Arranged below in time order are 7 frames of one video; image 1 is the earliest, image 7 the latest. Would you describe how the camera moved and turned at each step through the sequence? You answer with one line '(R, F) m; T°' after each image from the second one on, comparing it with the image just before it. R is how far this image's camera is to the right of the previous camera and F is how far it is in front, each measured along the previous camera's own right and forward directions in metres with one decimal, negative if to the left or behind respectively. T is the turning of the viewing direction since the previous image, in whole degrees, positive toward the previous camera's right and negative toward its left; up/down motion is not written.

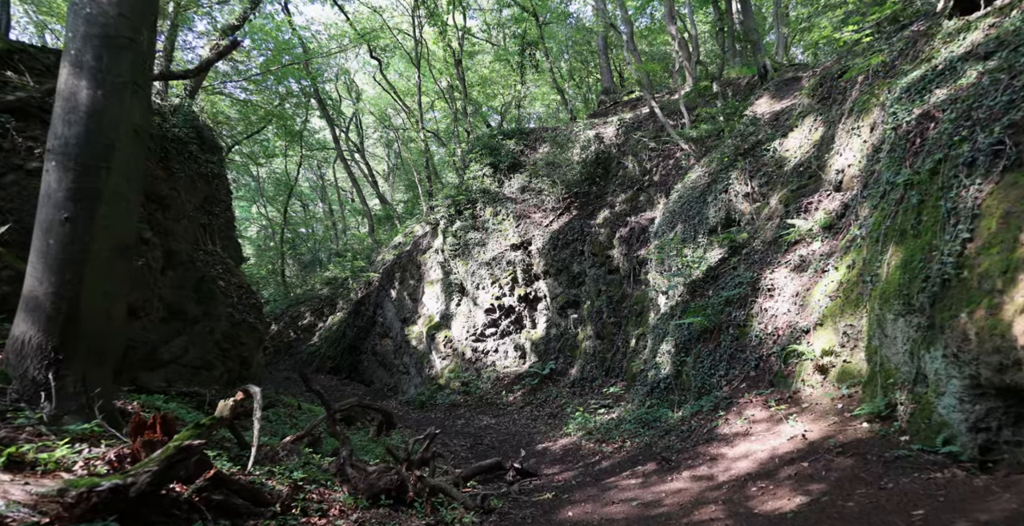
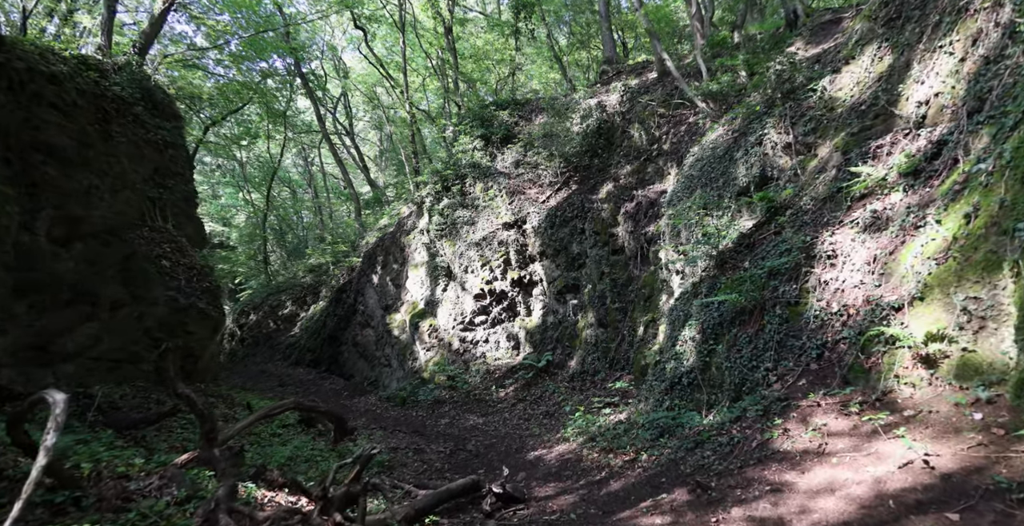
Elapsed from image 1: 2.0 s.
(+0.2, +2.0) m; 0°
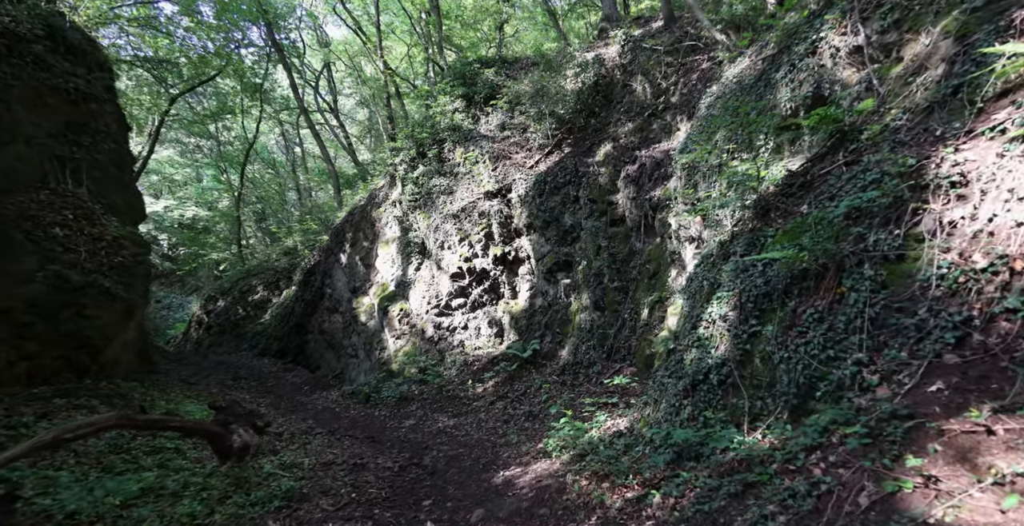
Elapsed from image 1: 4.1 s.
(+0.5, +2.4) m; 0°
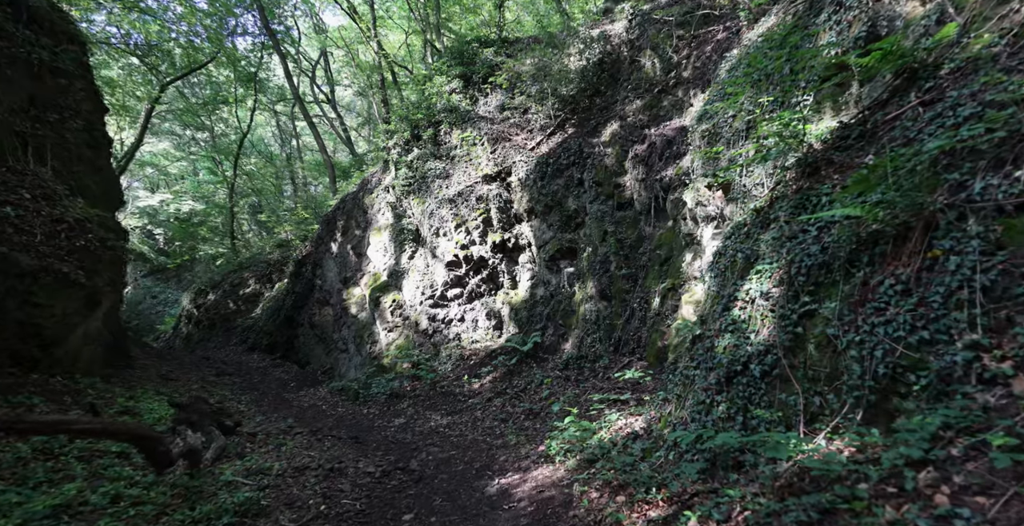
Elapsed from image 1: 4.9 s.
(0.0, +1.0) m; 0°
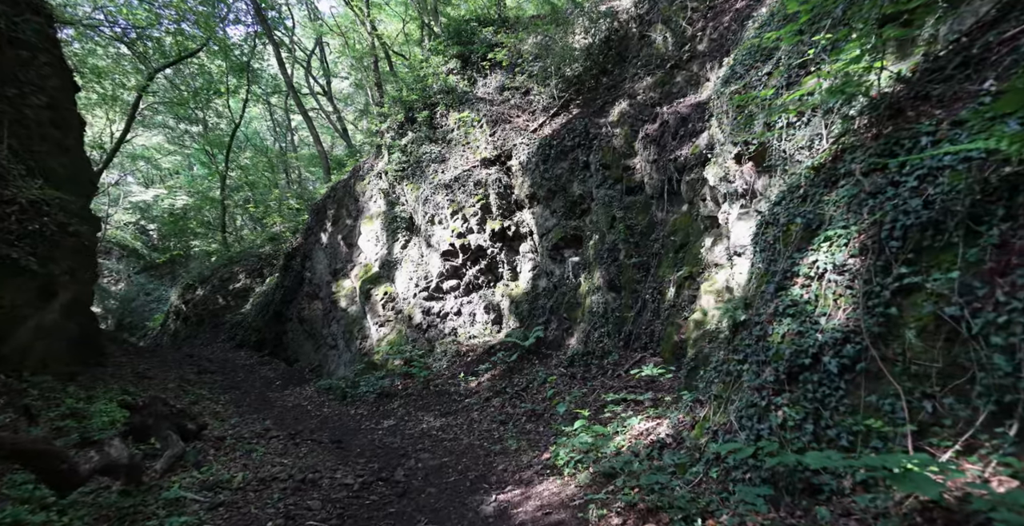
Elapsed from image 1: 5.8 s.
(0.0, +1.0) m; 0°
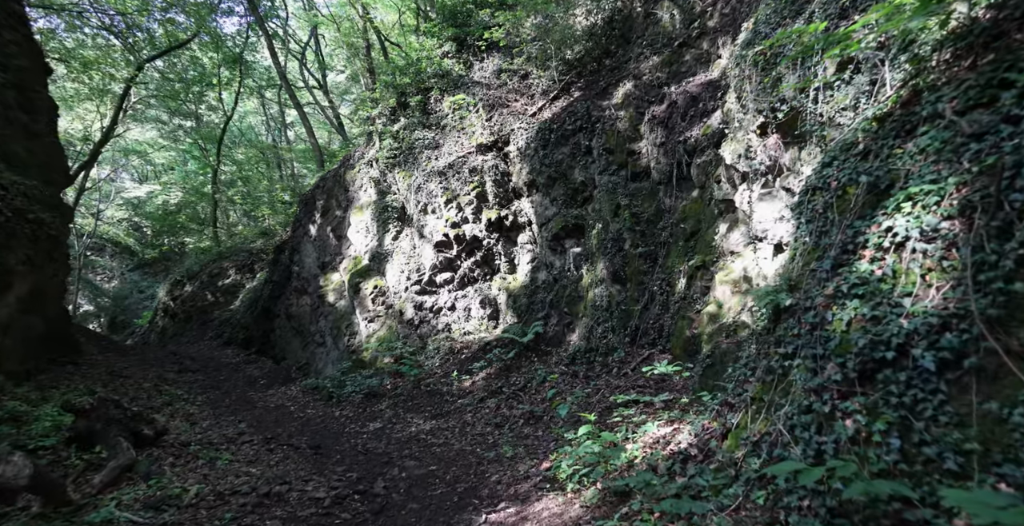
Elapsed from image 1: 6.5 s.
(0.0, +0.8) m; 0°
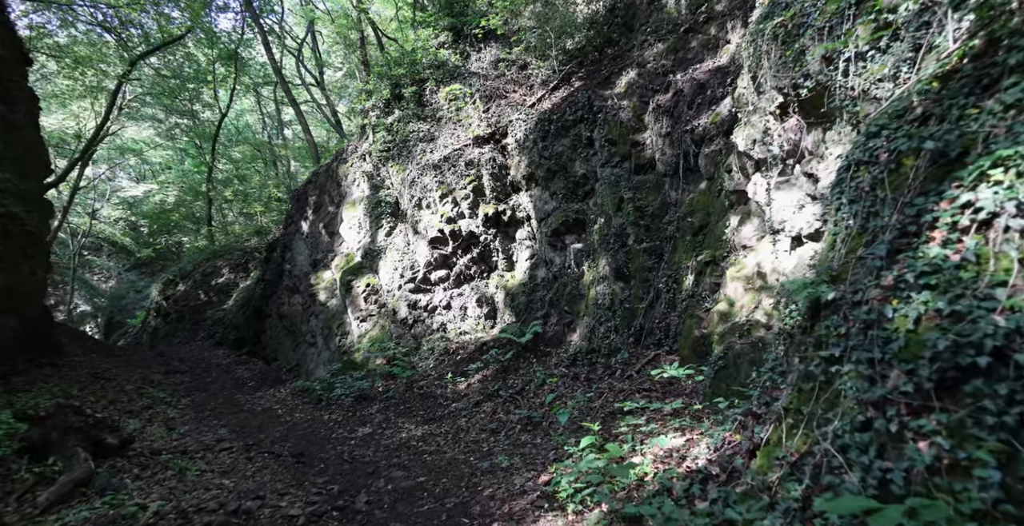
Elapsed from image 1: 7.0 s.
(+0.1, +0.5) m; 0°
